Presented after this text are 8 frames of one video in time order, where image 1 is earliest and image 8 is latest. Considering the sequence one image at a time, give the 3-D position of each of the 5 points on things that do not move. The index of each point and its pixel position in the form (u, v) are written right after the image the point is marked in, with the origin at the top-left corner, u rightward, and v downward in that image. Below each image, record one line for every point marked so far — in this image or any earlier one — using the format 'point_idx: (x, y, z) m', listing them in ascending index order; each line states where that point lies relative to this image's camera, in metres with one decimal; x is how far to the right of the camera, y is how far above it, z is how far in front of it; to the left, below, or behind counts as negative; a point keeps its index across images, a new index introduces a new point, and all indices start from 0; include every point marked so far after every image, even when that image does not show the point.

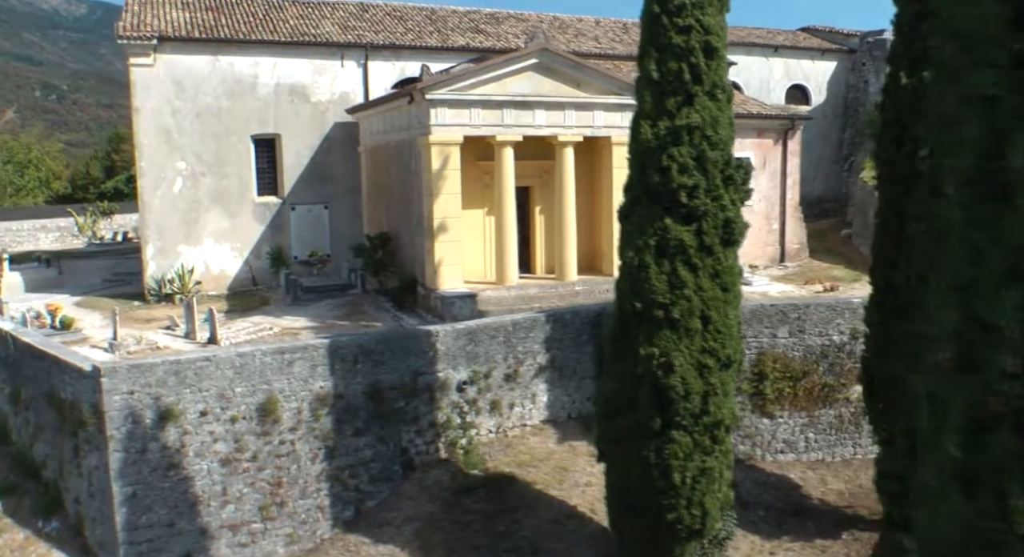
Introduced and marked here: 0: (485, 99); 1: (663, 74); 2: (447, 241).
0: (-0.5, +3.4, +16.6) m
1: (+1.8, +2.4, +10.1) m
2: (-1.2, +0.7, +16.7) m
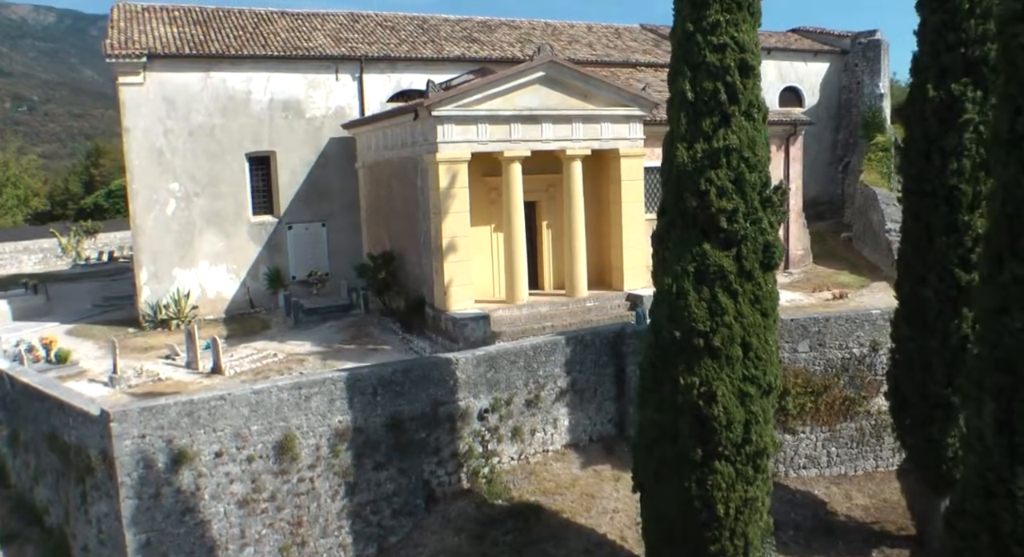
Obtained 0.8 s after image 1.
0: (-0.4, +3.0, +16.2) m
1: (+2.1, +2.0, +9.8) m
2: (-1.0, +0.3, +16.2) m
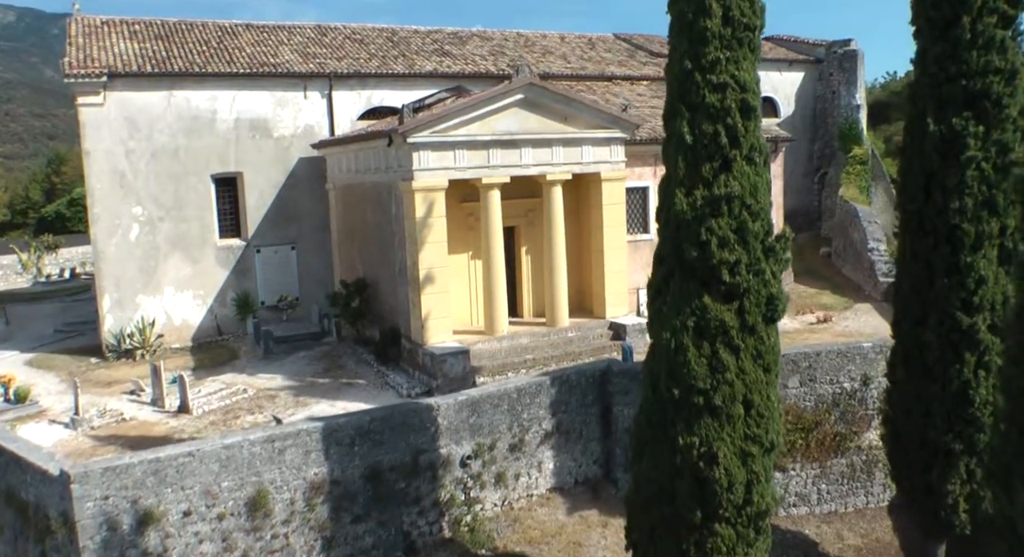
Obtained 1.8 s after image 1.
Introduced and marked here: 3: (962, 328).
0: (-0.7, +2.5, +15.6) m
1: (+1.9, +1.5, +9.2) m
2: (-1.4, -0.2, +15.6) m
3: (+5.5, -0.6, +10.8) m
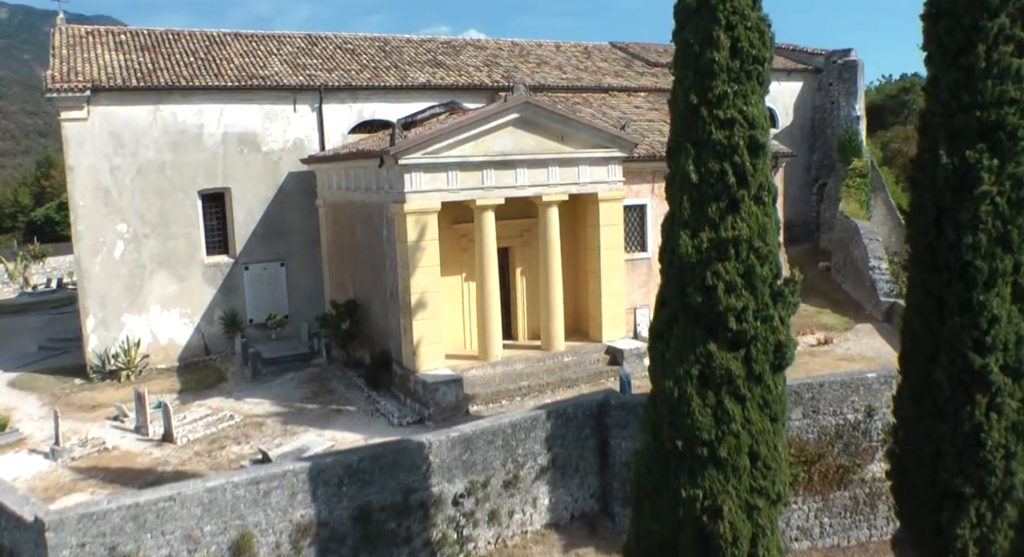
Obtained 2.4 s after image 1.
0: (-0.8, +2.0, +15.1) m
1: (+1.9, +1.0, +8.8) m
2: (-1.5, -0.7, +15.2) m
3: (+5.4, -1.1, +10.4) m
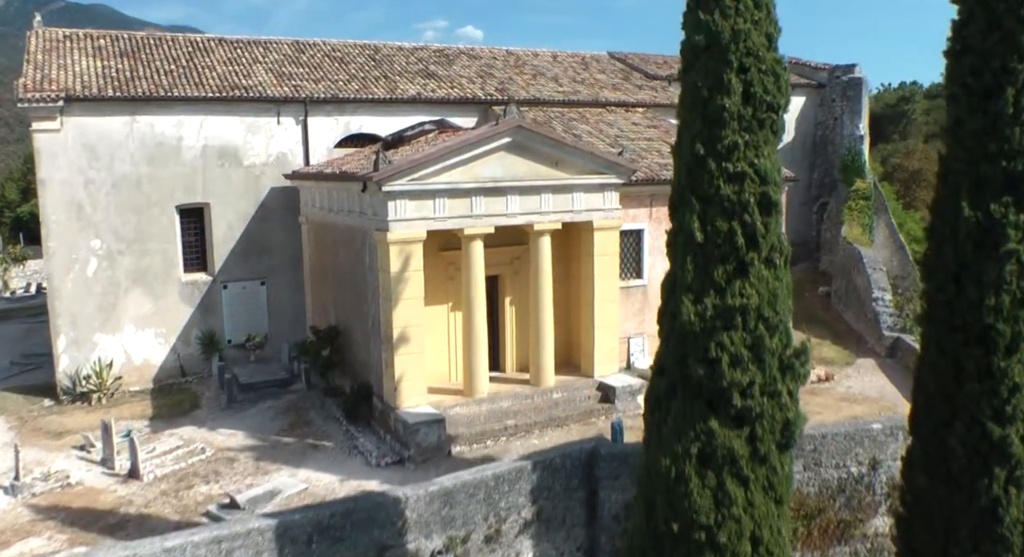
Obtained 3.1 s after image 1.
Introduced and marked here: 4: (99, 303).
0: (-1.0, +1.5, +14.3) m
1: (+1.7, +0.4, +8.1) m
2: (-1.7, -1.2, +14.4) m
3: (+5.3, -1.8, +9.7) m
4: (-8.5, -0.5, +18.1) m
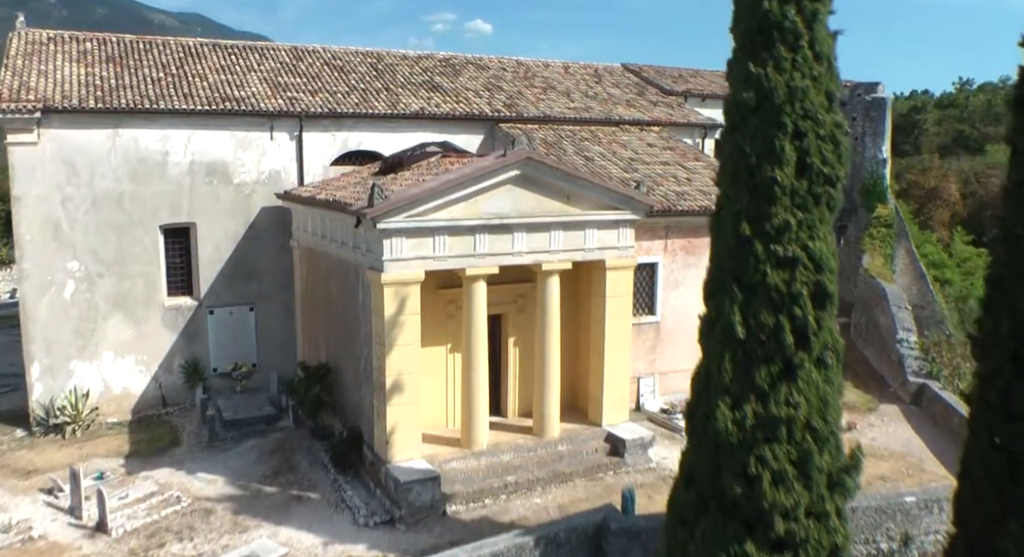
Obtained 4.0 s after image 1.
0: (-0.9, +0.8, +13.2) m
1: (+1.8, -0.4, +6.9) m
2: (-1.6, -1.9, +13.3) m
3: (+5.3, -2.6, +8.5) m
4: (-8.4, -1.0, +17.0) m
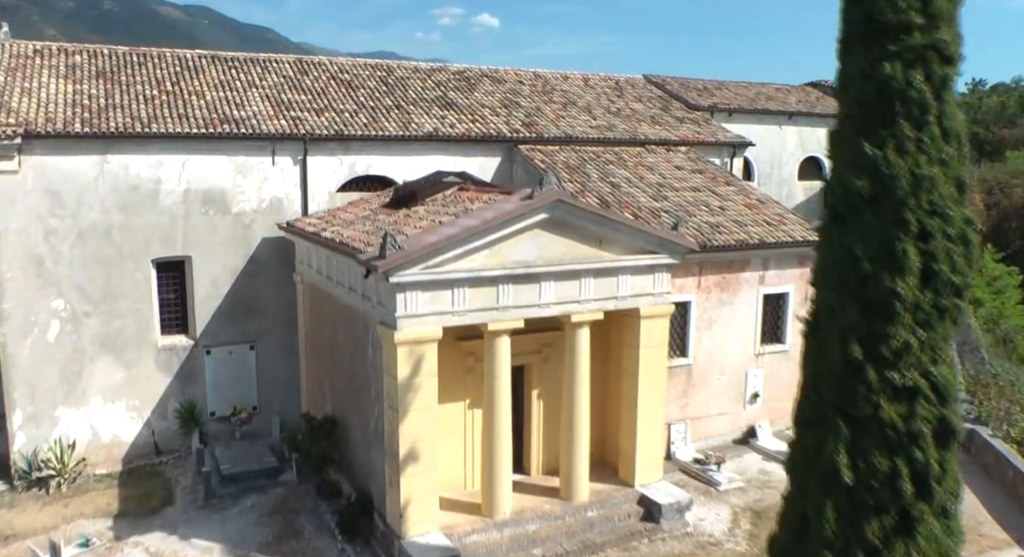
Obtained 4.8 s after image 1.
0: (-0.5, 0.0, +11.9) m
1: (+2.2, -1.2, +5.6) m
2: (-1.3, -2.6, +12.0) m
3: (+5.6, -3.4, +7.2) m
4: (-8.1, -1.7, +15.7) m
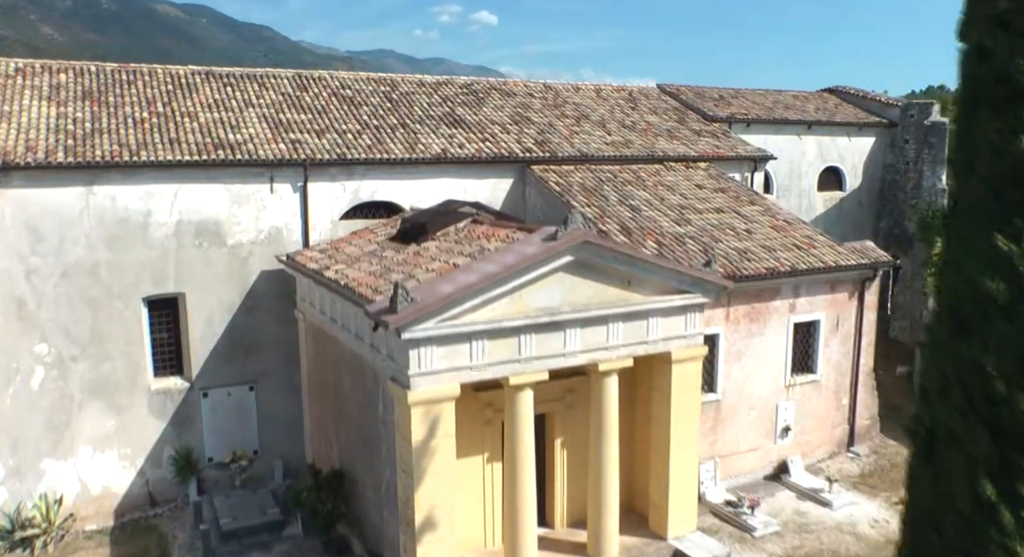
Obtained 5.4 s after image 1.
0: (-0.2, -0.6, +10.8) m
1: (+2.5, -1.9, +4.6) m
2: (-0.9, -3.2, +11.0) m
3: (+6.0, -4.0, +6.2) m
4: (-7.8, -2.4, +14.7) m
